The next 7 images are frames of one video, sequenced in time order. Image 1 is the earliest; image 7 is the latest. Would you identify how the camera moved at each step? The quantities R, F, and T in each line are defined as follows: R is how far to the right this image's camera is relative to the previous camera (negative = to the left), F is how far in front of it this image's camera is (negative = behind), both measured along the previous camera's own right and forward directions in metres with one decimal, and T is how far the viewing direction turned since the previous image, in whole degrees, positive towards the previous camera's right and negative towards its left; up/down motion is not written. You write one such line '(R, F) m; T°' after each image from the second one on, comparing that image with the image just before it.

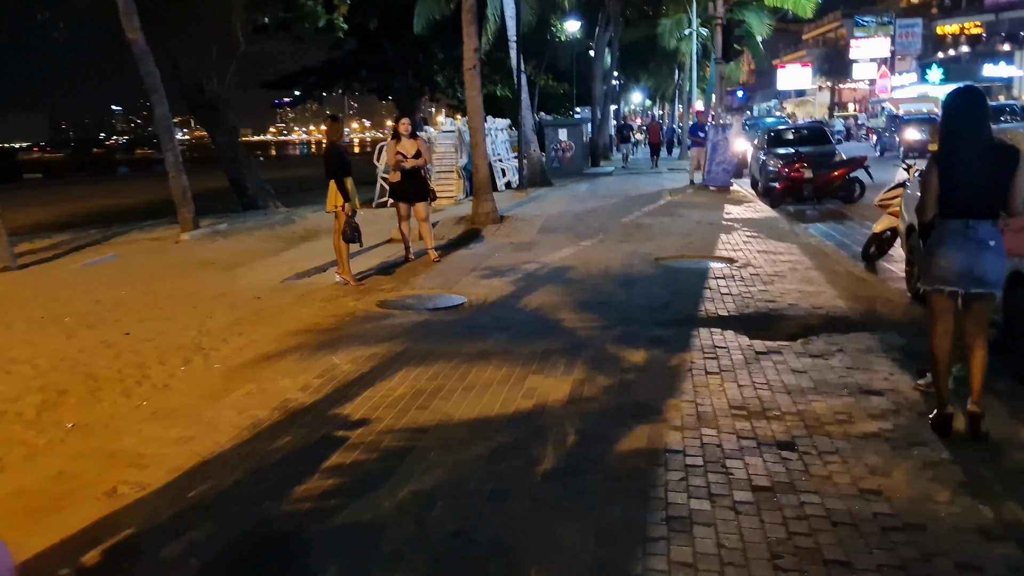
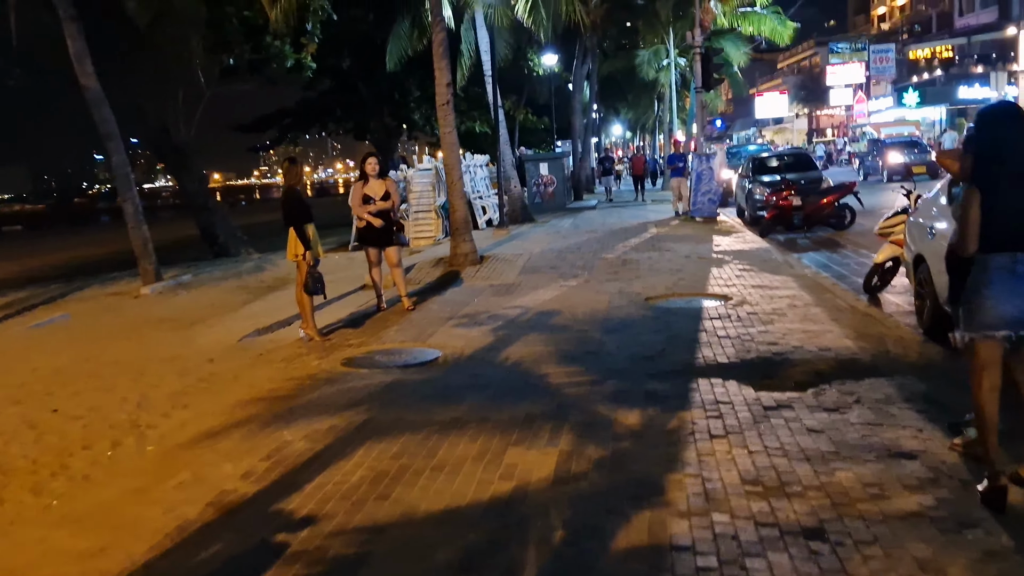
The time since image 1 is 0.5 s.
(+0.1, +0.8) m; +1°
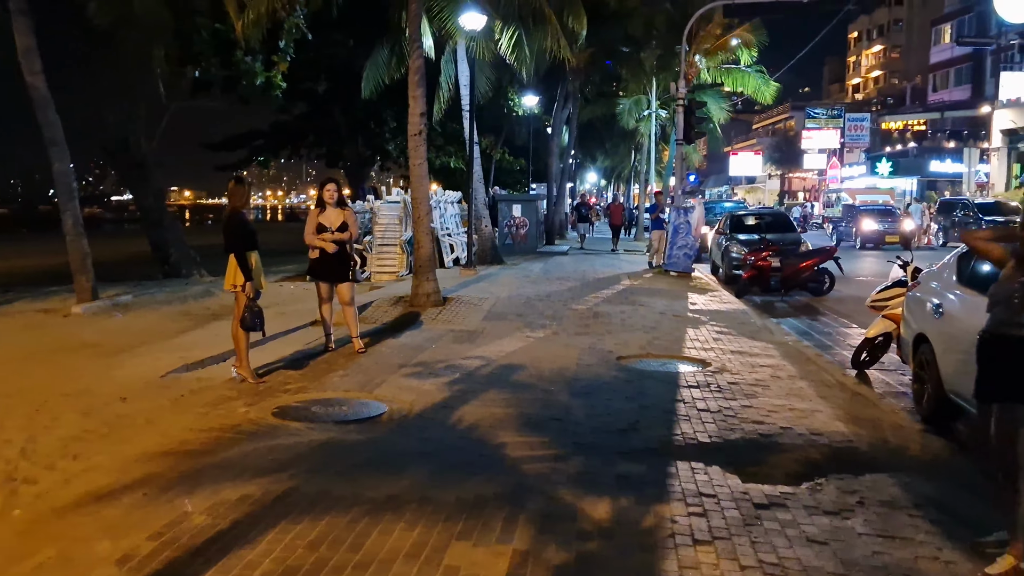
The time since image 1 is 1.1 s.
(0.0, +0.9) m; +2°
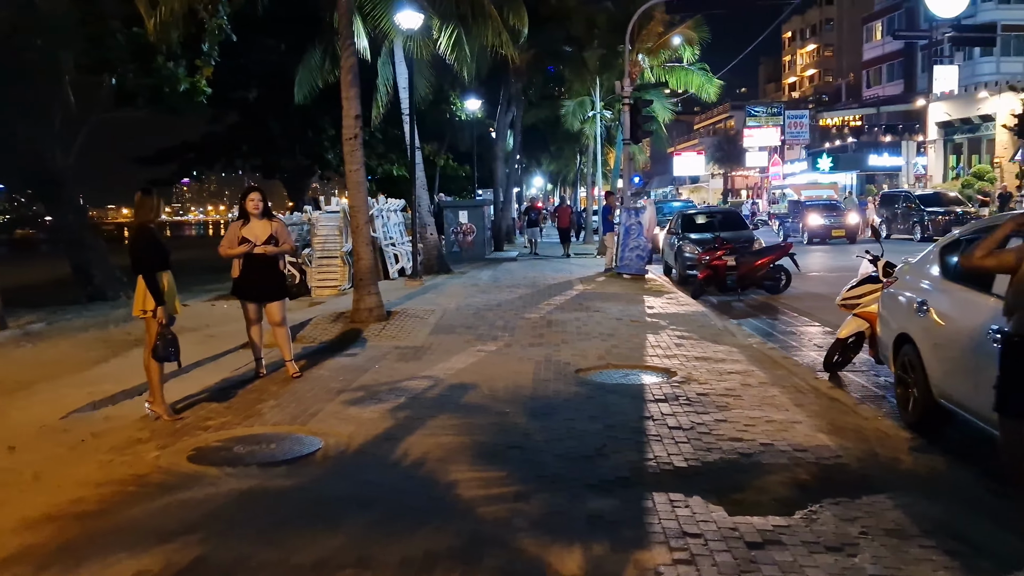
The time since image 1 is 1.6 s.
(0.0, +0.8) m; +3°
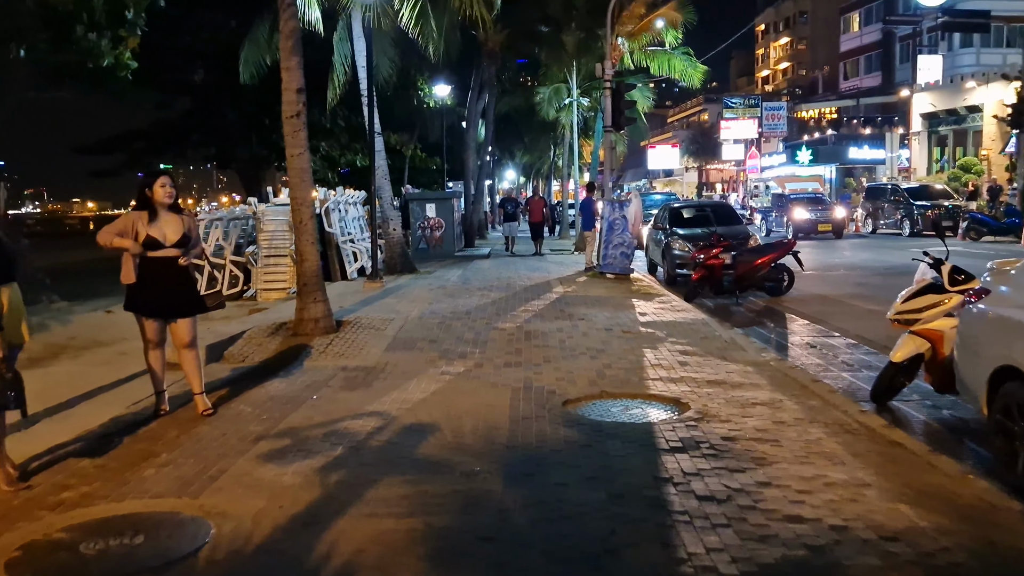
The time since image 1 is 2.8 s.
(0.0, +1.9) m; +2°
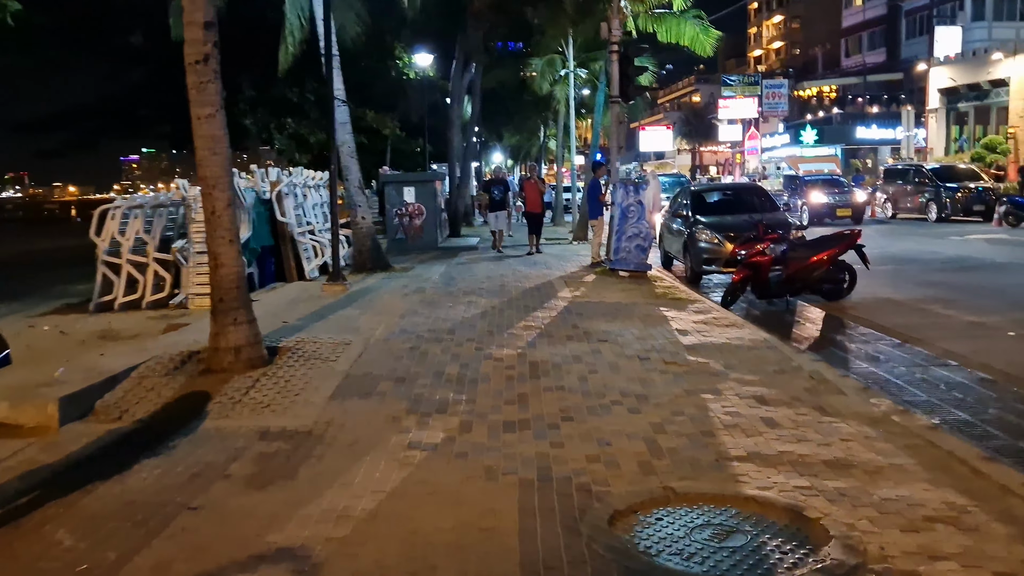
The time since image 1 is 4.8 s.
(-0.1, +3.1) m; +1°
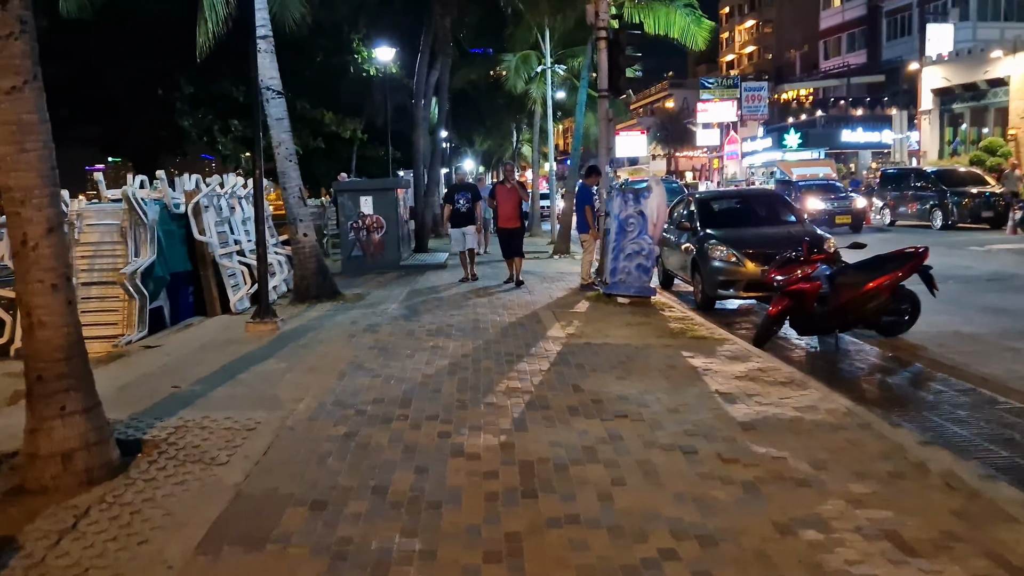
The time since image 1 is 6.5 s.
(0.0, +2.7) m; +2°
